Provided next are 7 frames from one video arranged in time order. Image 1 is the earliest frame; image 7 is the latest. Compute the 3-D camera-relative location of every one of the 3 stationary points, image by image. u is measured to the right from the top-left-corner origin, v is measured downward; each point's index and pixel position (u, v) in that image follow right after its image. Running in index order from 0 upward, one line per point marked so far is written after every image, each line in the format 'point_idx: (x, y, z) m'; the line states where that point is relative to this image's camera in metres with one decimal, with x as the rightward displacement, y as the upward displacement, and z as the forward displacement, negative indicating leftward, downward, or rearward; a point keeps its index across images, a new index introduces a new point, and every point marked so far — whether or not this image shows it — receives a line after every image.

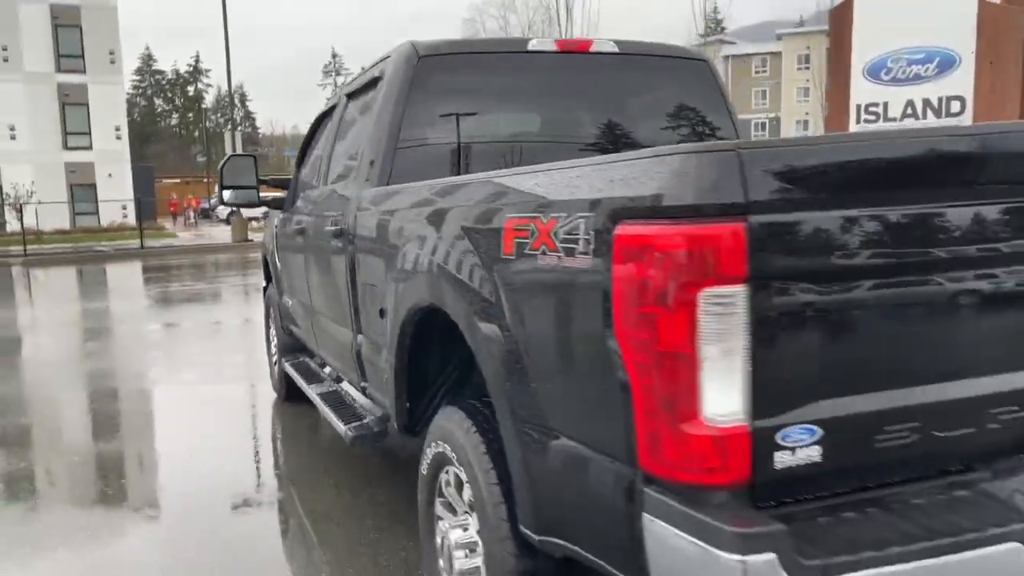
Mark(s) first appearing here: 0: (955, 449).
0: (+0.9, -0.3, +1.7) m
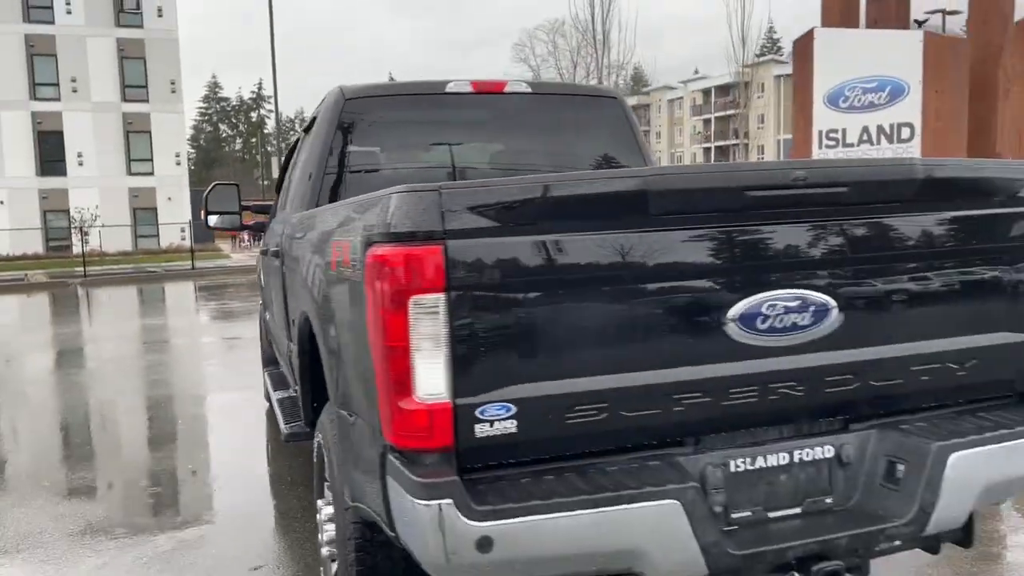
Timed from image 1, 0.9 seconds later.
0: (+0.4, -0.4, +2.2) m
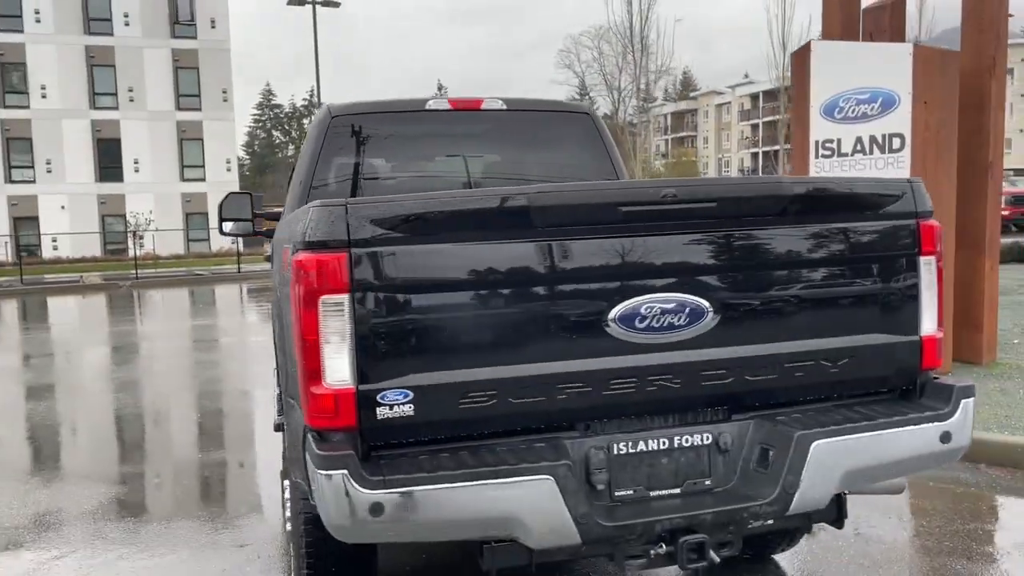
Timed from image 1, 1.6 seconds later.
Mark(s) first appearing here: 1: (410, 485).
0: (+0.1, -0.4, +2.5) m
1: (-0.3, -0.5, +2.3) m
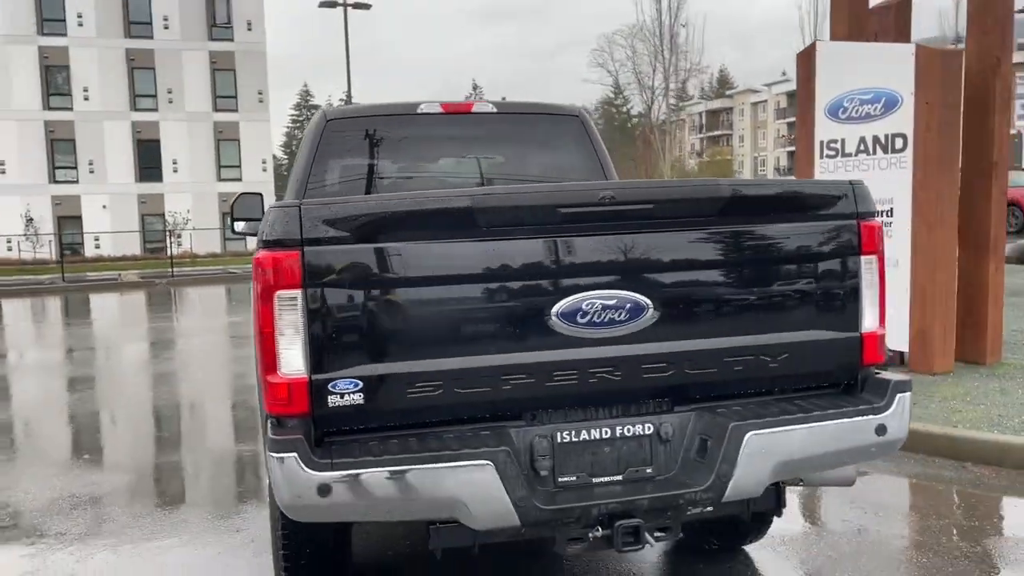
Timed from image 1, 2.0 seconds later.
0: (-0.1, -0.4, +2.6) m
1: (-0.5, -0.5, +2.4) m
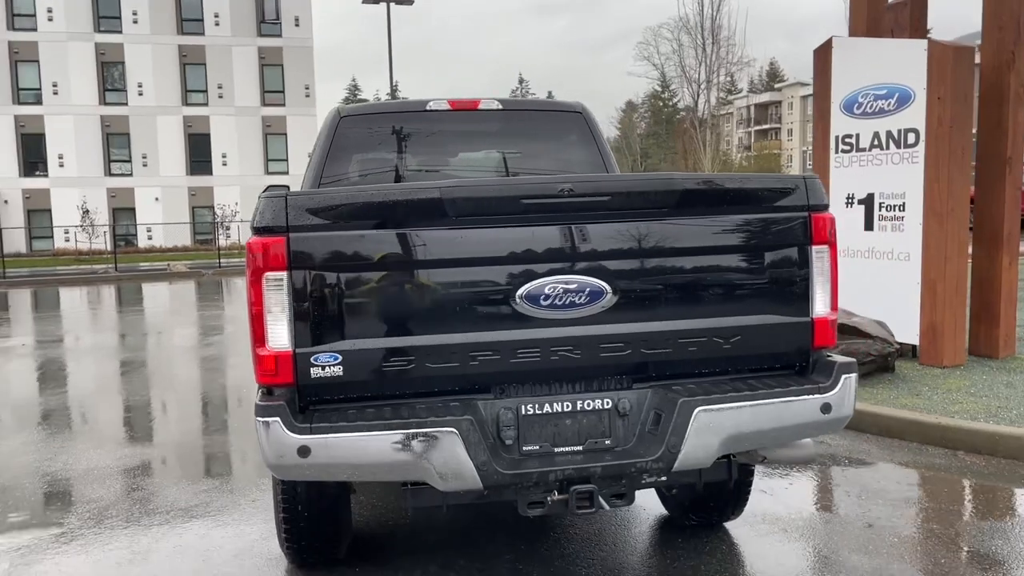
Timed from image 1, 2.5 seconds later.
0: (-0.2, -0.3, +2.9) m
1: (-0.6, -0.5, +2.7) m
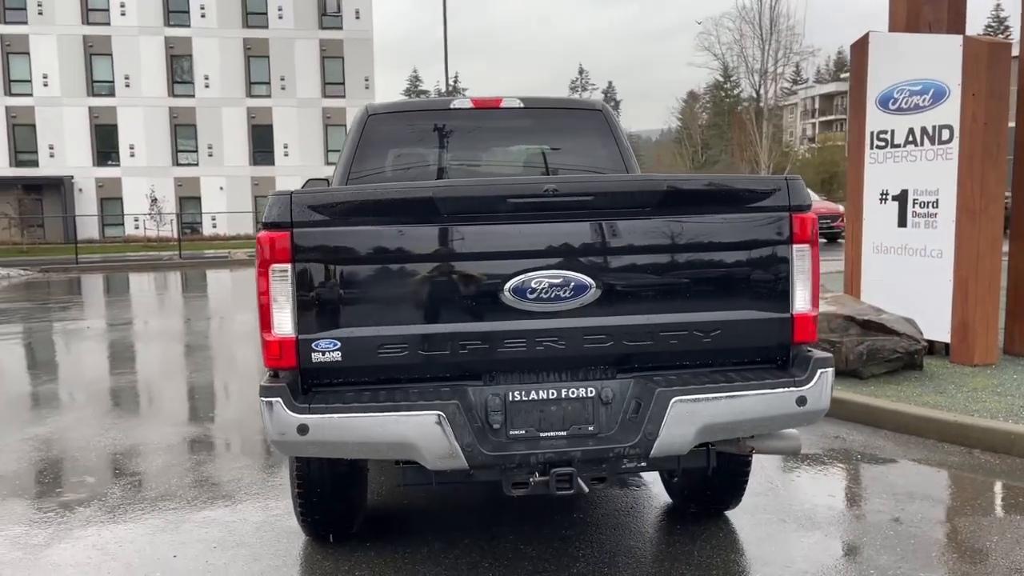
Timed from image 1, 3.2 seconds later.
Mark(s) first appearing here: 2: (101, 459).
0: (-0.3, -0.3, +3.1) m
1: (-0.7, -0.4, +3.0) m
2: (-3.0, -1.2, +5.9) m
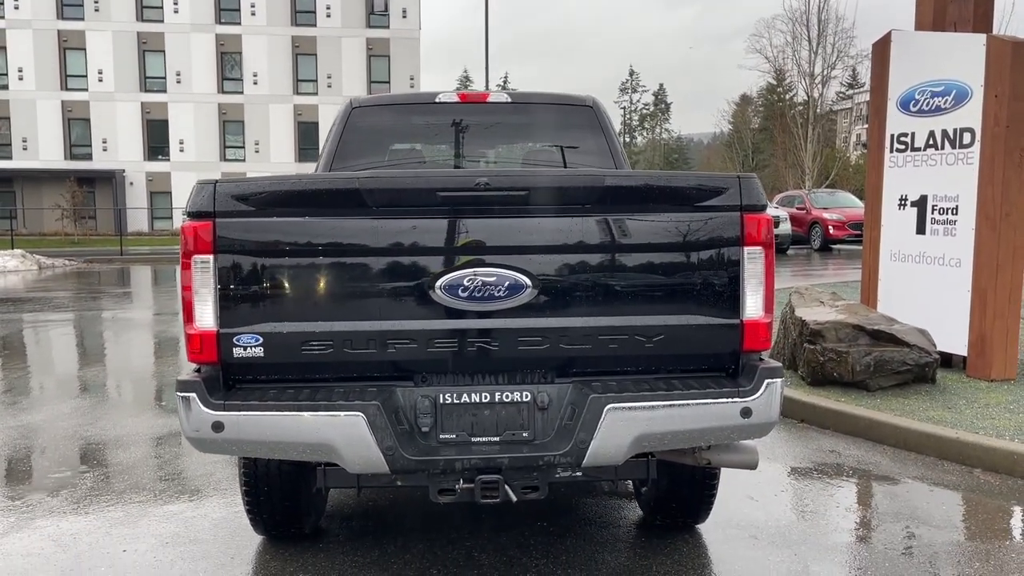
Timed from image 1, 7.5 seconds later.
0: (-0.5, -0.3, +3.0) m
1: (-0.9, -0.4, +2.9) m
2: (-3.1, -1.2, +5.9) m
